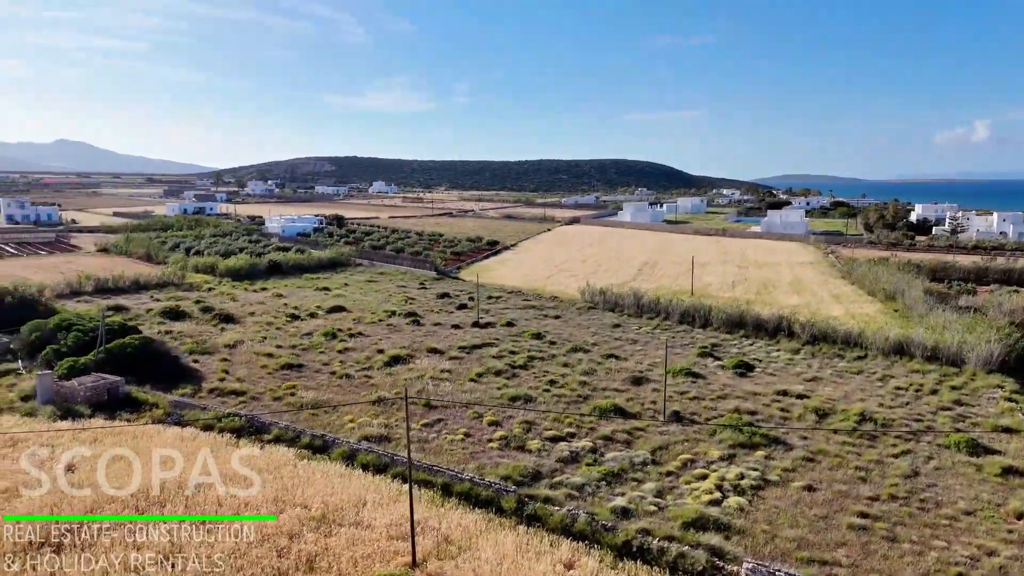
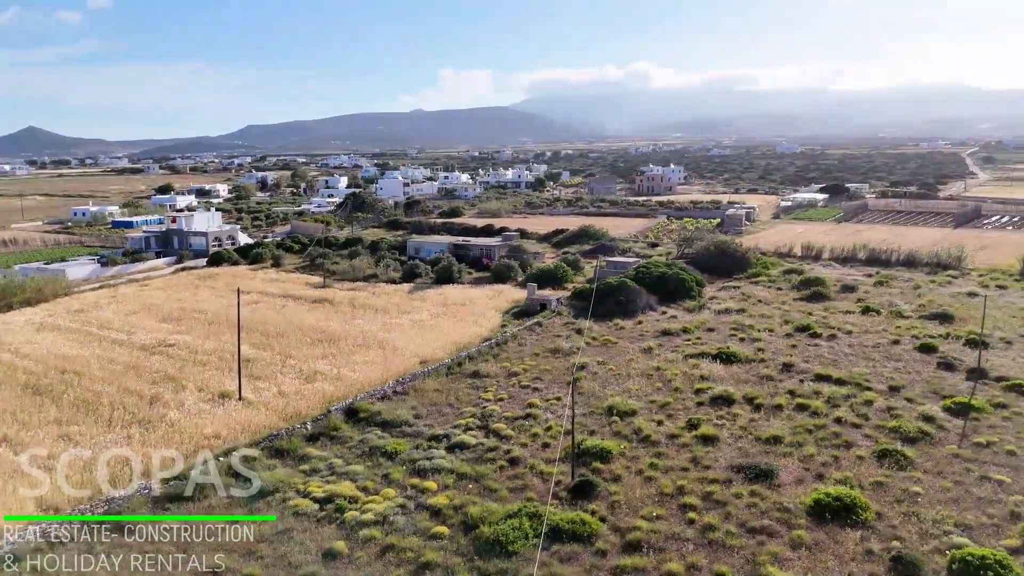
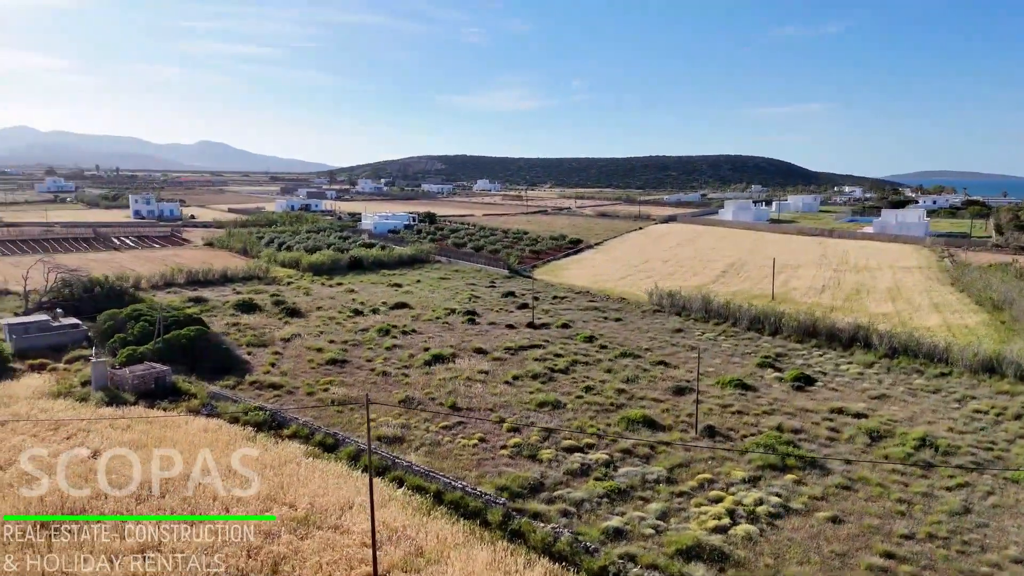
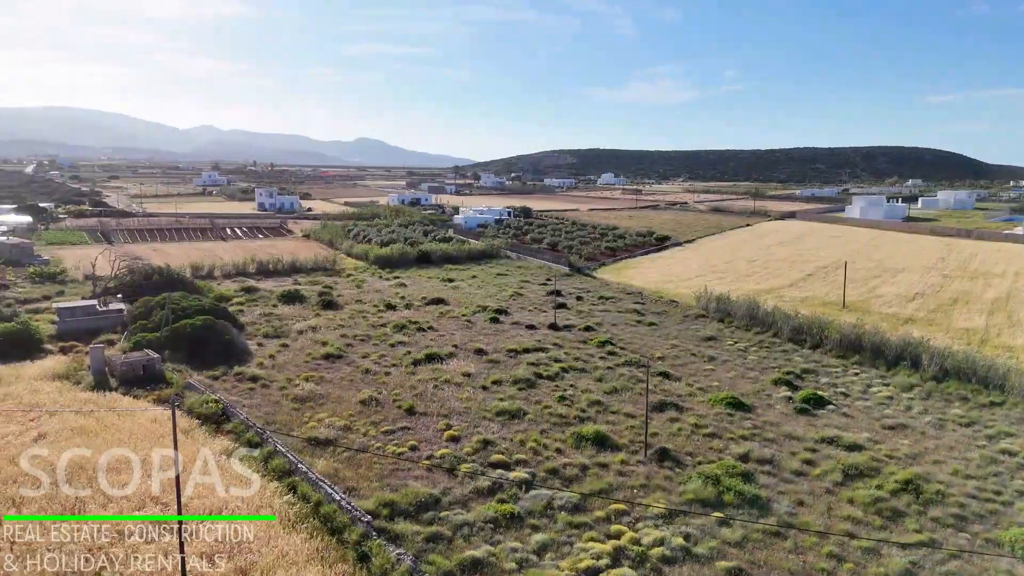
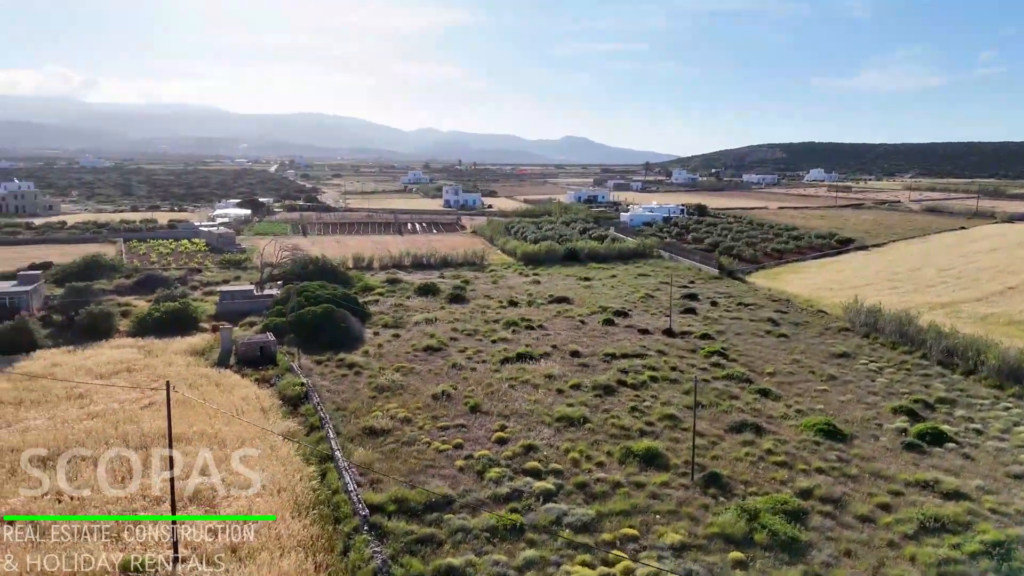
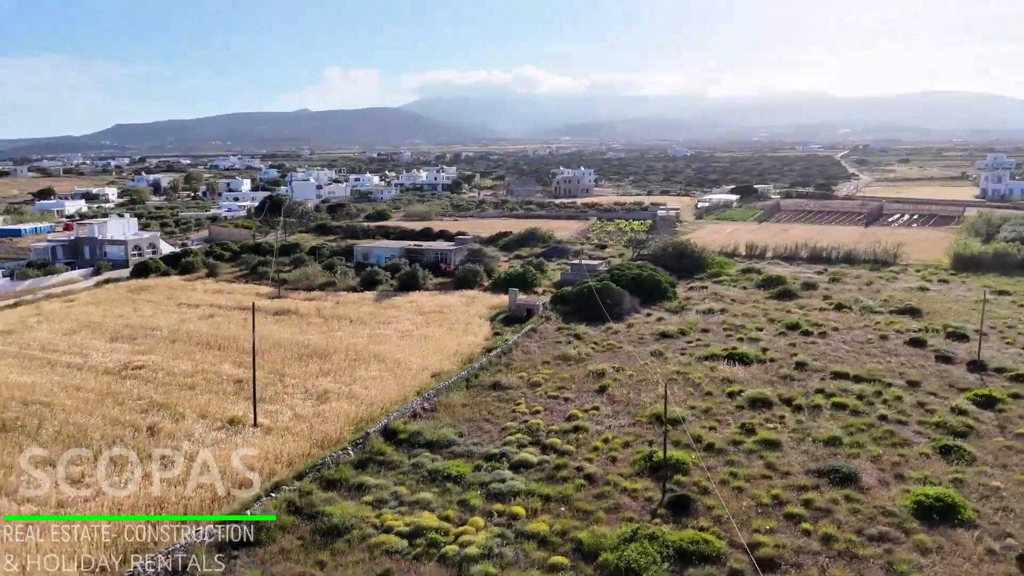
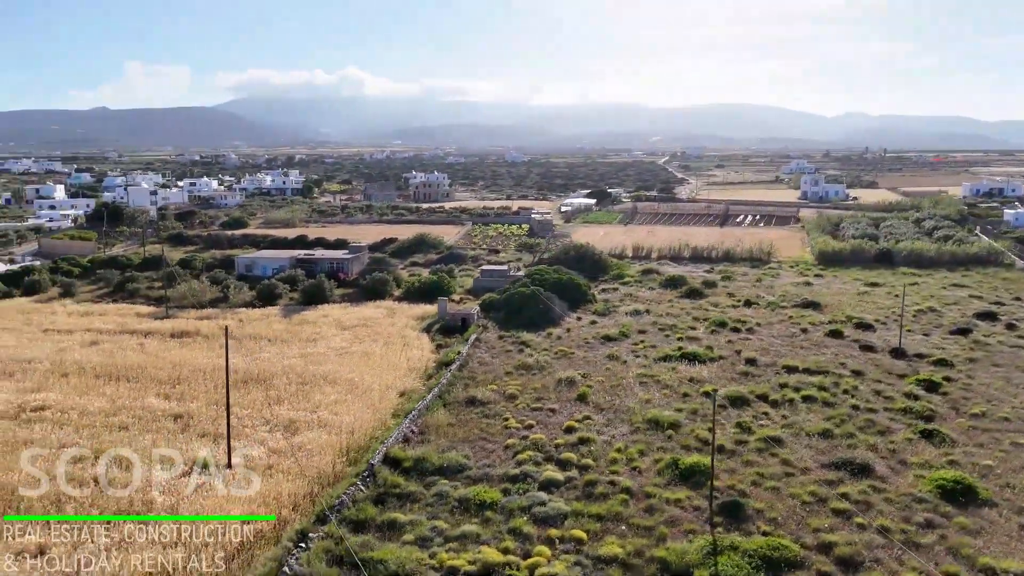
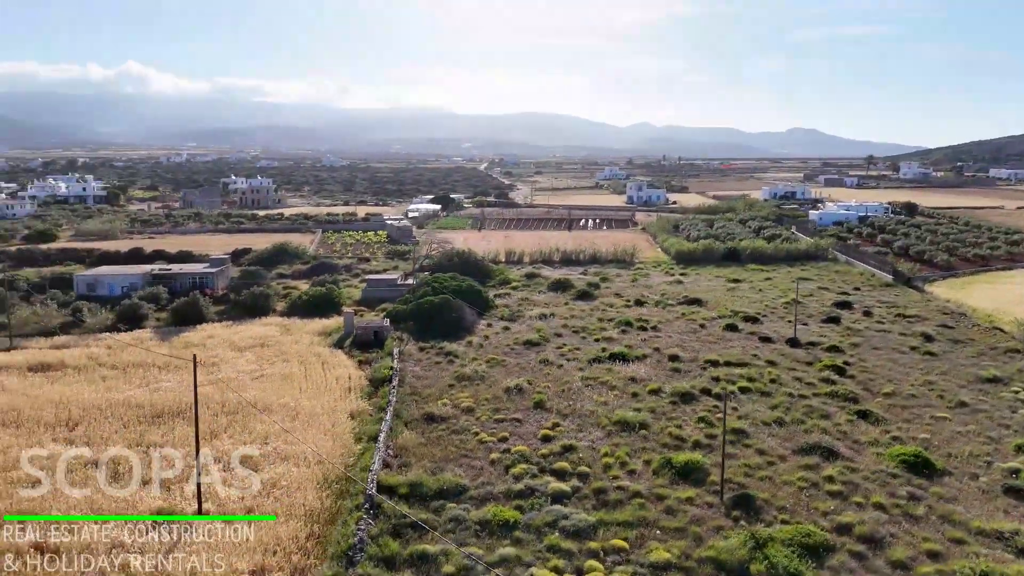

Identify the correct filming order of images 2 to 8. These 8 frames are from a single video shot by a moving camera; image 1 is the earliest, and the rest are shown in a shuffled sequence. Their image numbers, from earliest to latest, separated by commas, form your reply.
3, 4, 5, 8, 7, 6, 2
